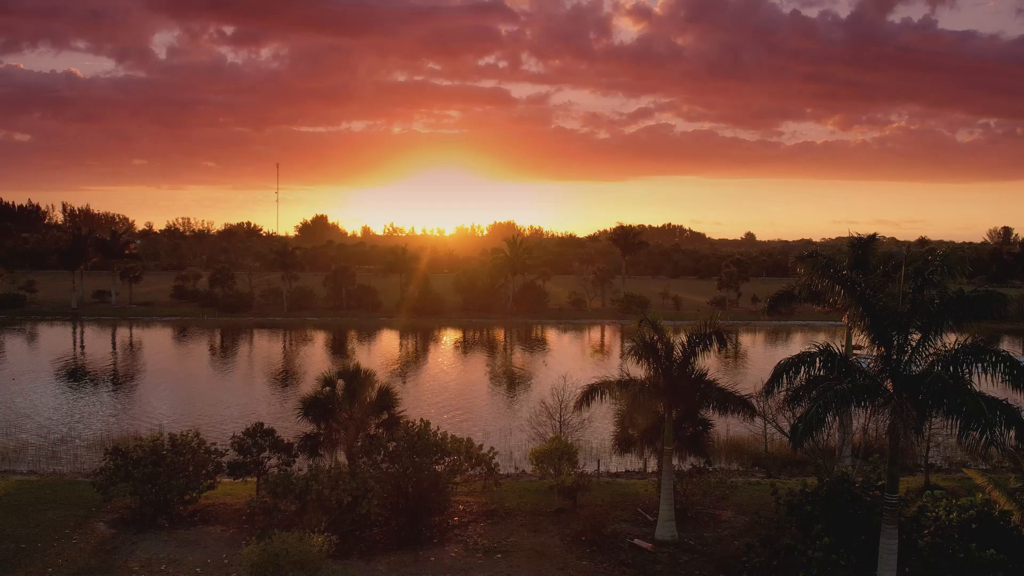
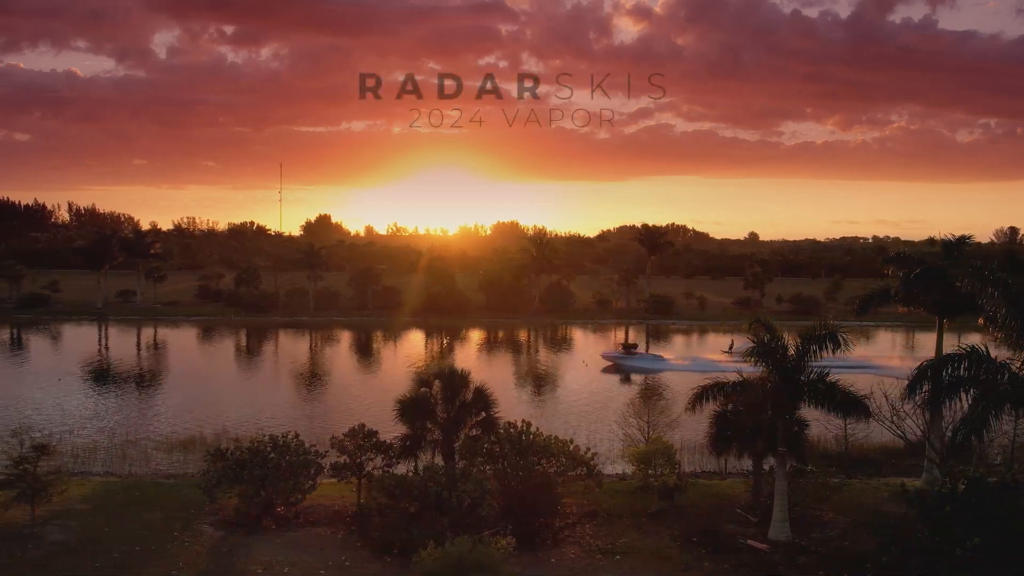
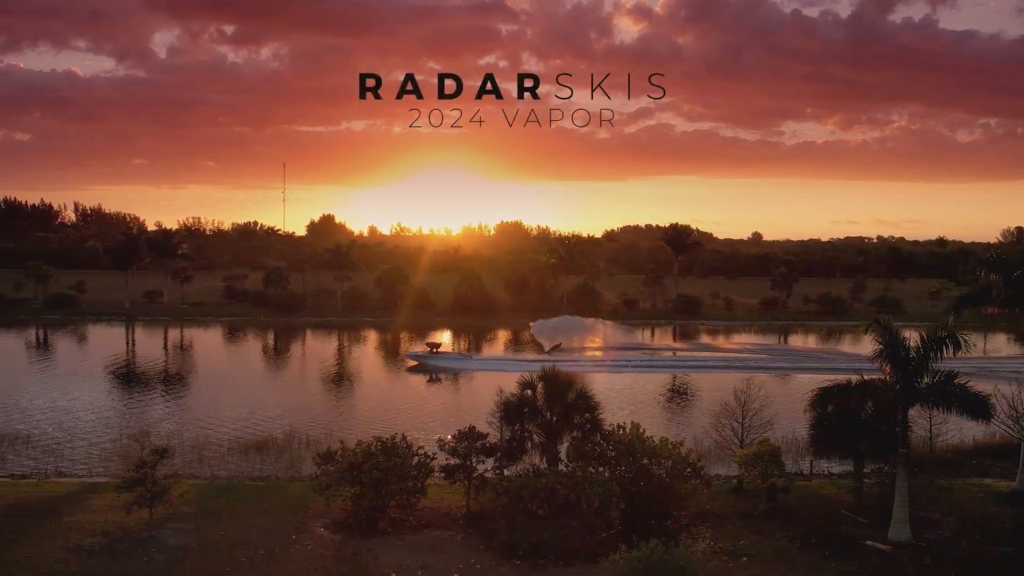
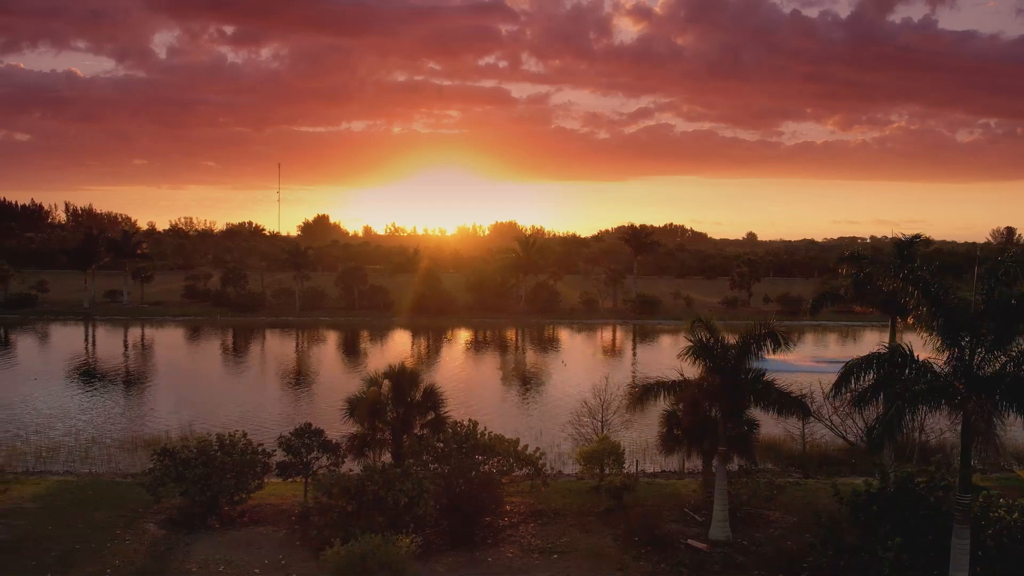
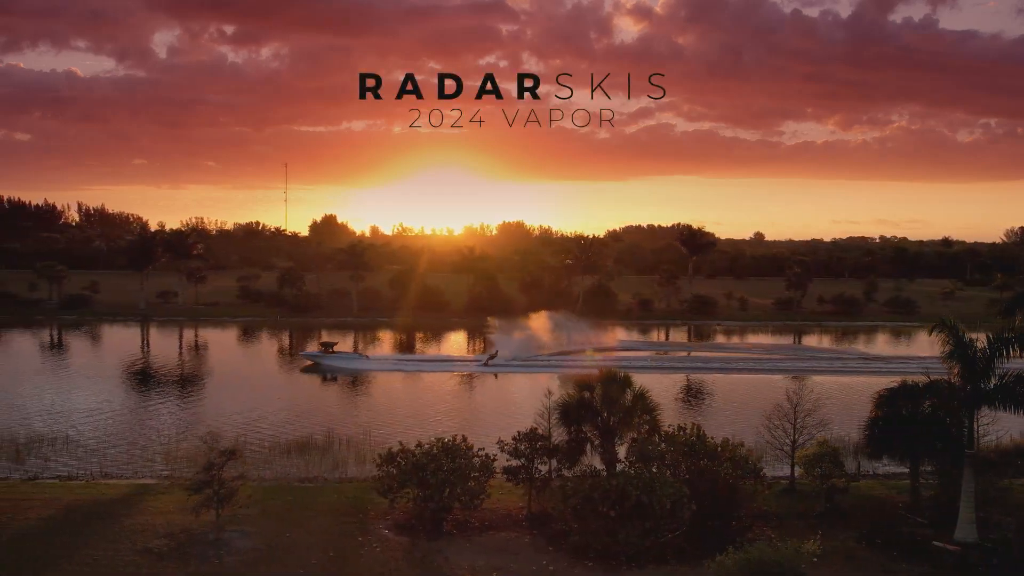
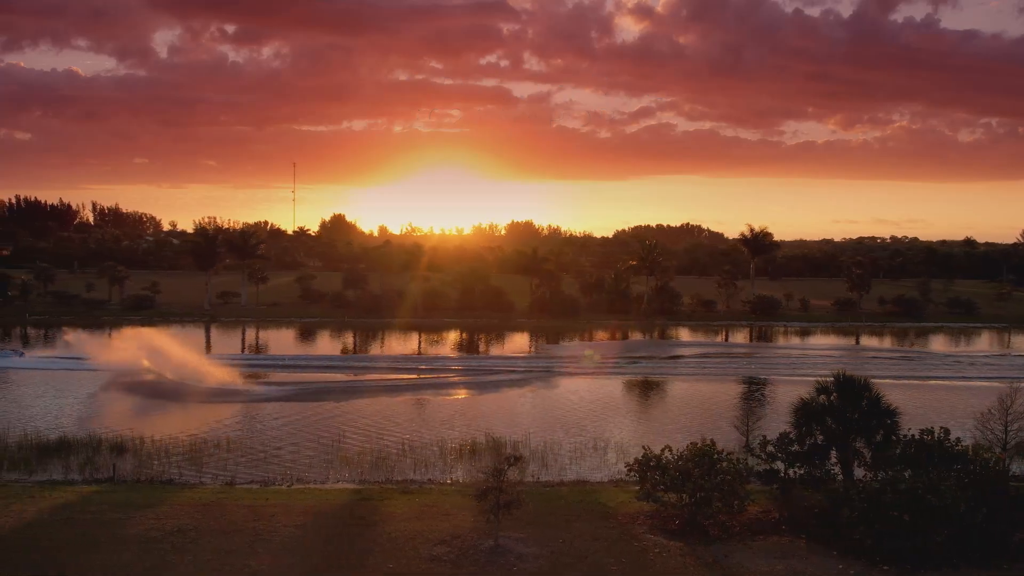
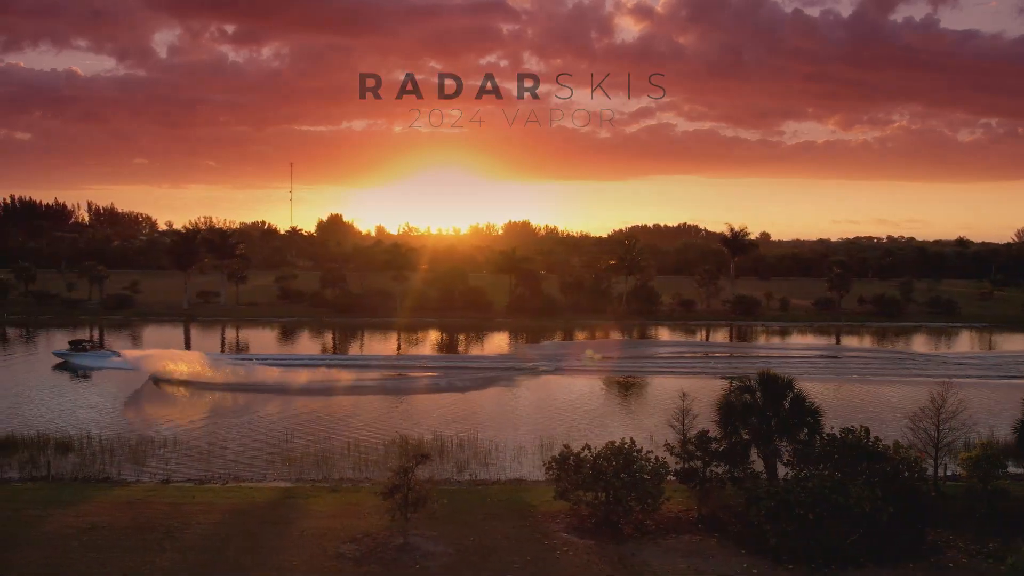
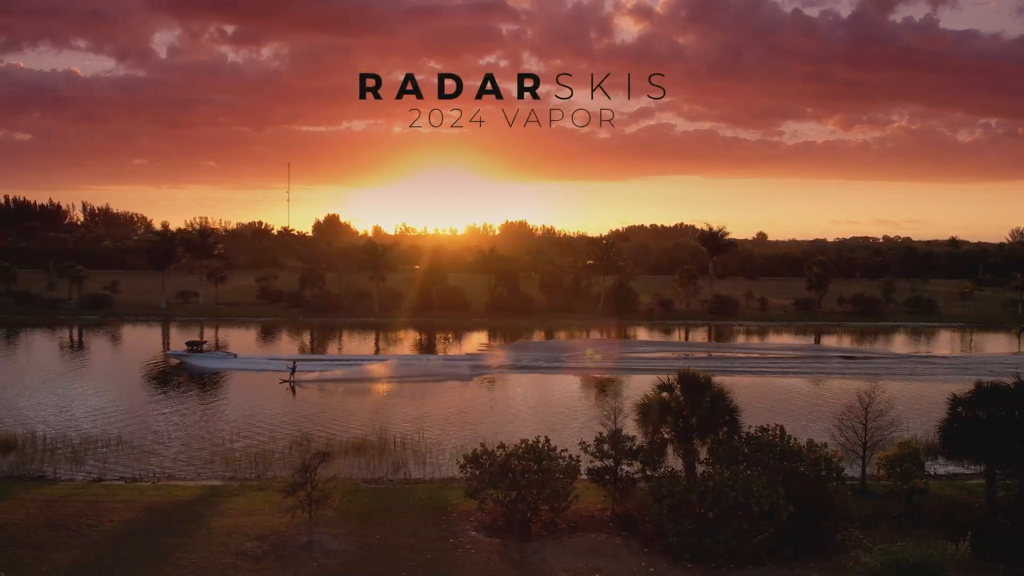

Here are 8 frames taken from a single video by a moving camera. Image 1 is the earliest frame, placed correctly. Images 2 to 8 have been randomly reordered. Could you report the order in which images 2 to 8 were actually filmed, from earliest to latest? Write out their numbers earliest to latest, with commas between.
4, 2, 3, 5, 8, 7, 6
